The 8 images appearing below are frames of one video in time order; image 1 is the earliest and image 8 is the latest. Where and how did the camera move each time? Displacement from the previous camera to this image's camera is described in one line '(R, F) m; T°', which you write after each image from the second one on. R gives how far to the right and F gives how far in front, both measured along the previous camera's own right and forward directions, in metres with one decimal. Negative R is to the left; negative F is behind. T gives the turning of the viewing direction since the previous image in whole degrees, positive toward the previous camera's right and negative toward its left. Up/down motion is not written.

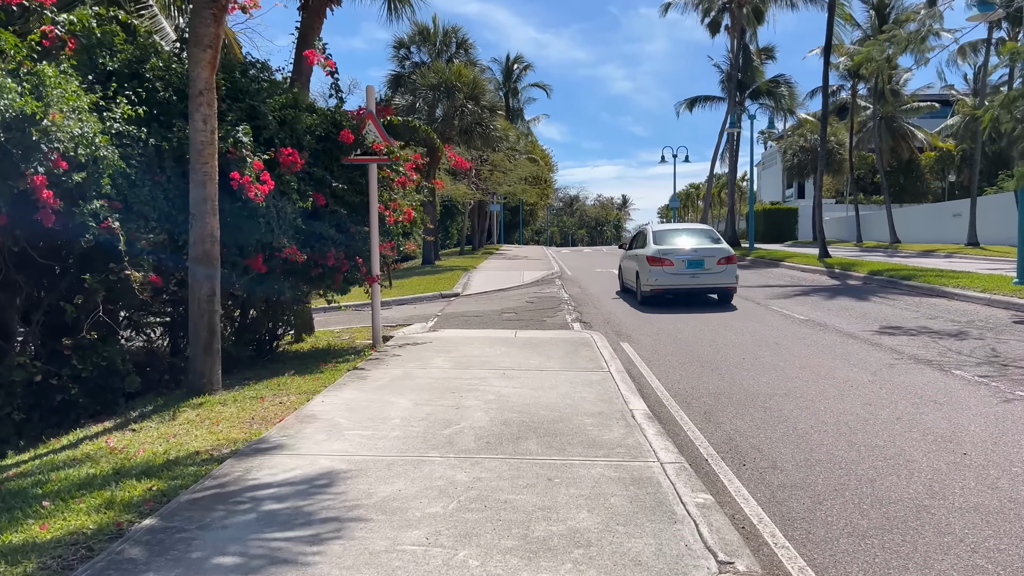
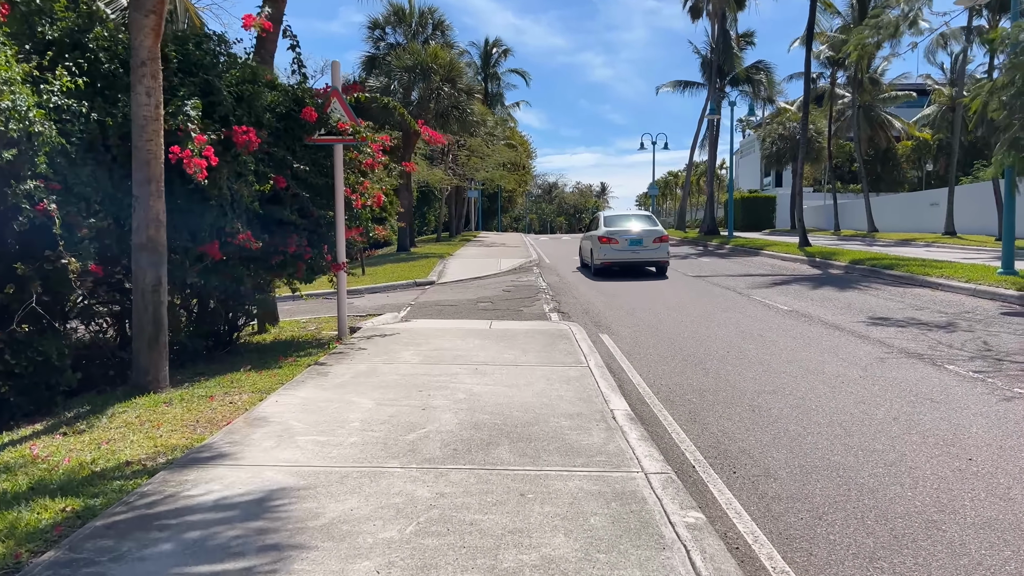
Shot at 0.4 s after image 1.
(+0.1, +0.5) m; +2°
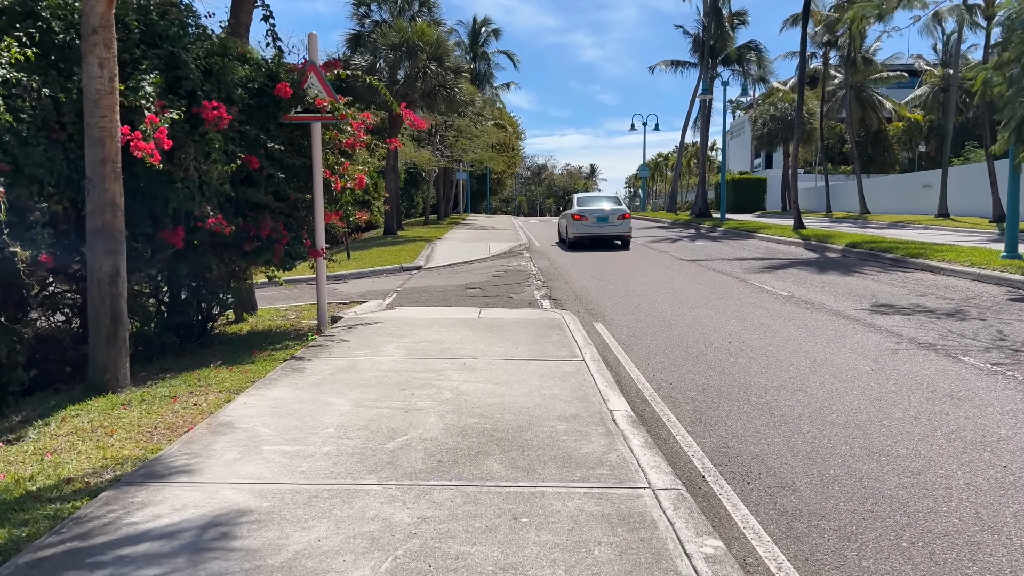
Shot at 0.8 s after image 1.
(0.0, +0.5) m; +1°
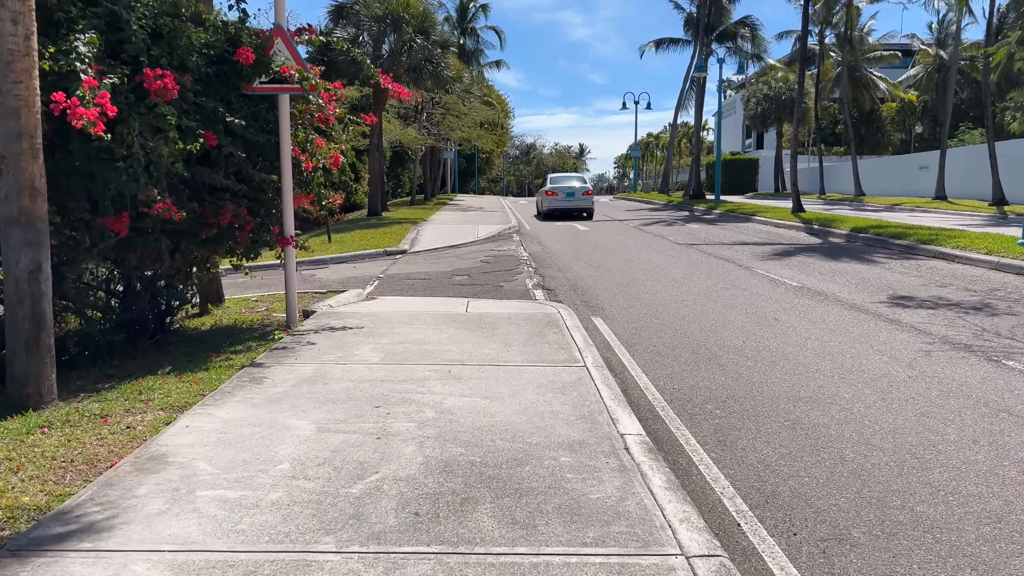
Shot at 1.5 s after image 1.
(0.0, +0.9) m; +1°
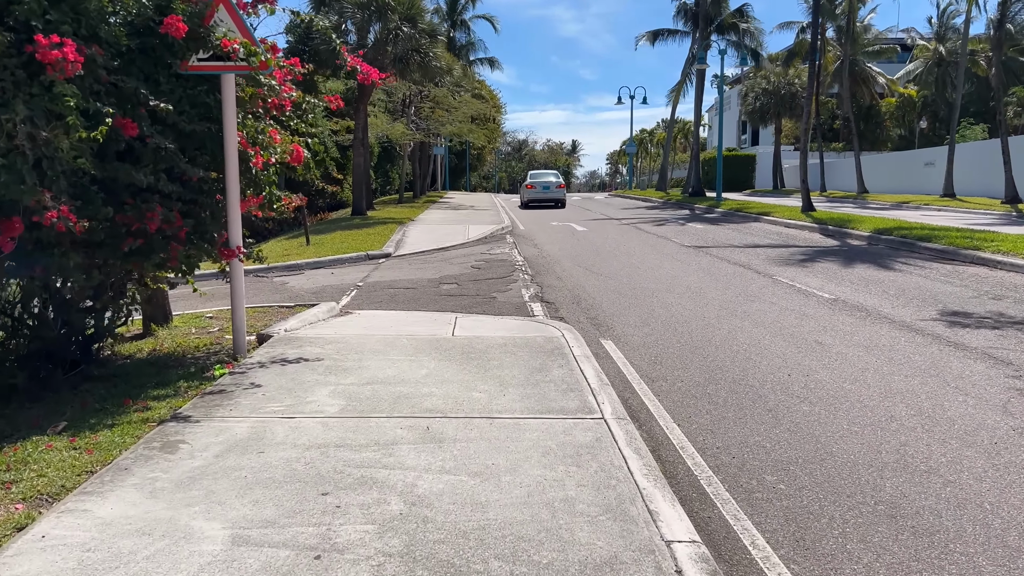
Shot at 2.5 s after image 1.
(0.0, +1.4) m; +1°
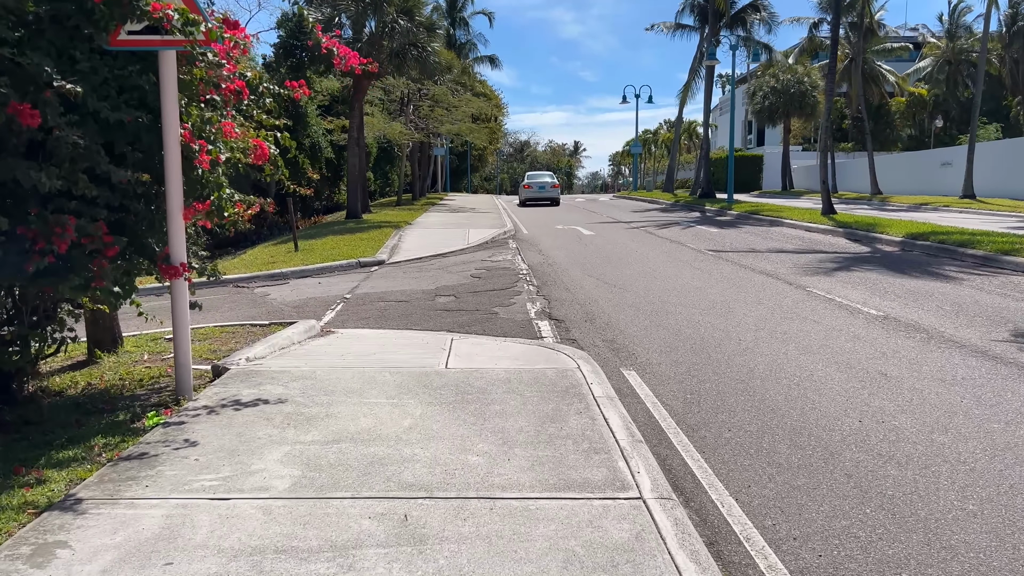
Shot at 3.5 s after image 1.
(0.0, +1.2) m; 0°
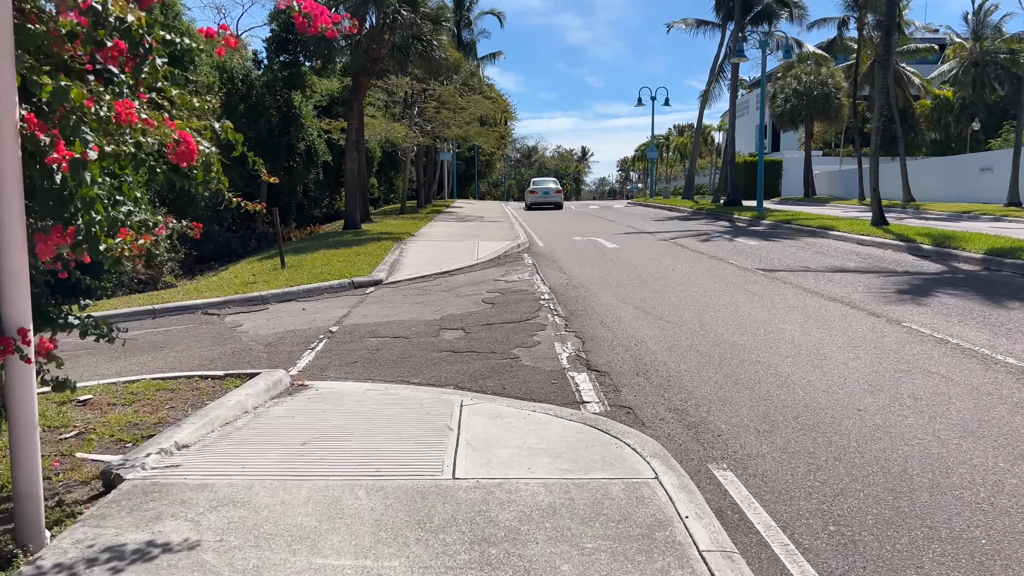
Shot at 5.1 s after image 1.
(-0.2, +2.1) m; 0°
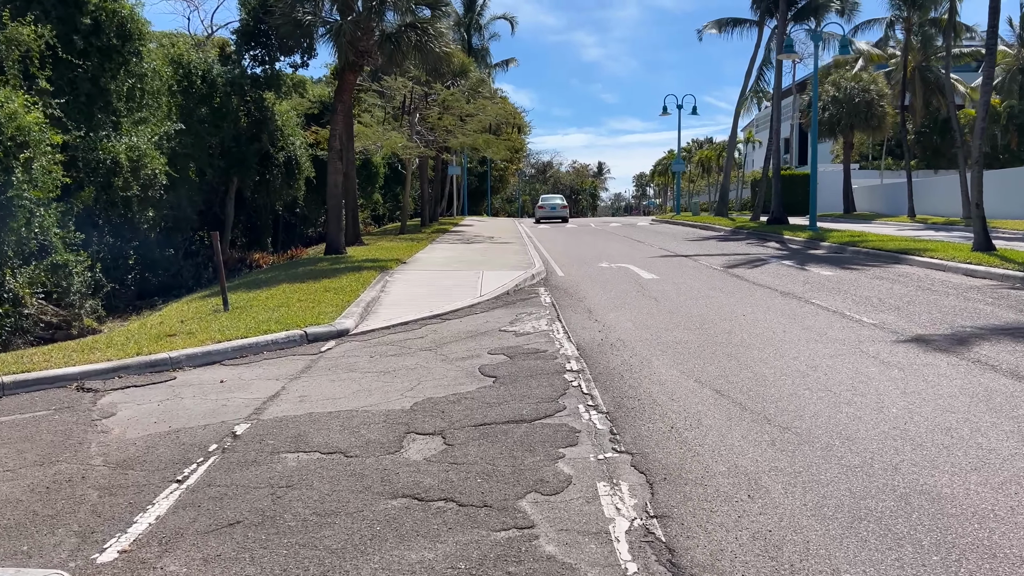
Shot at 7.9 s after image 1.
(0.0, +3.6) m; -1°
